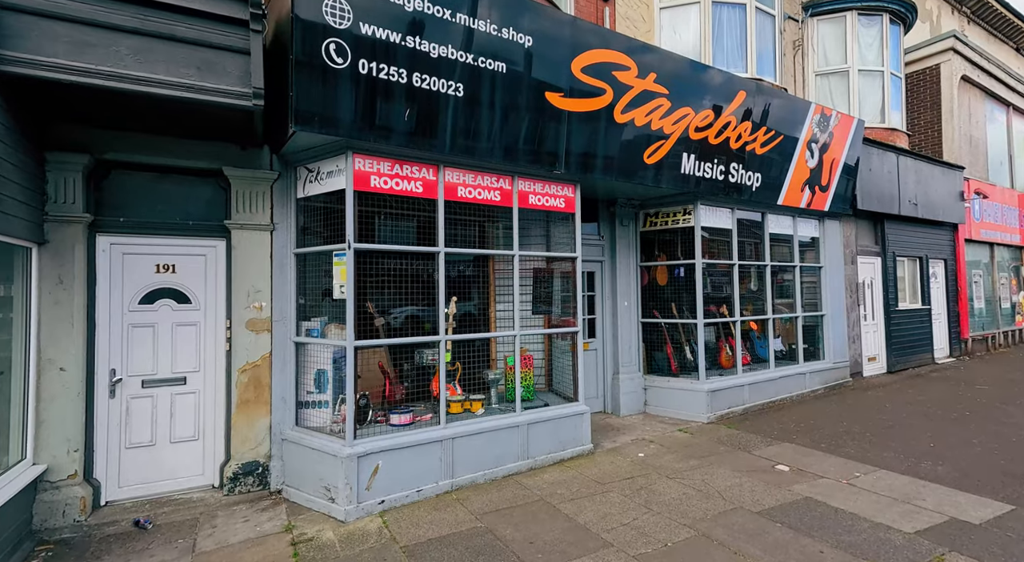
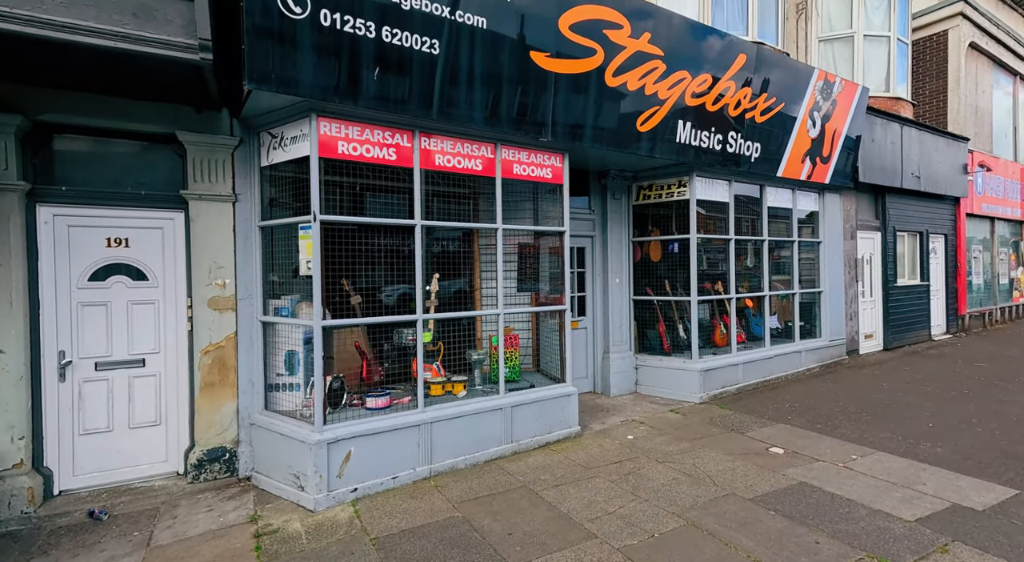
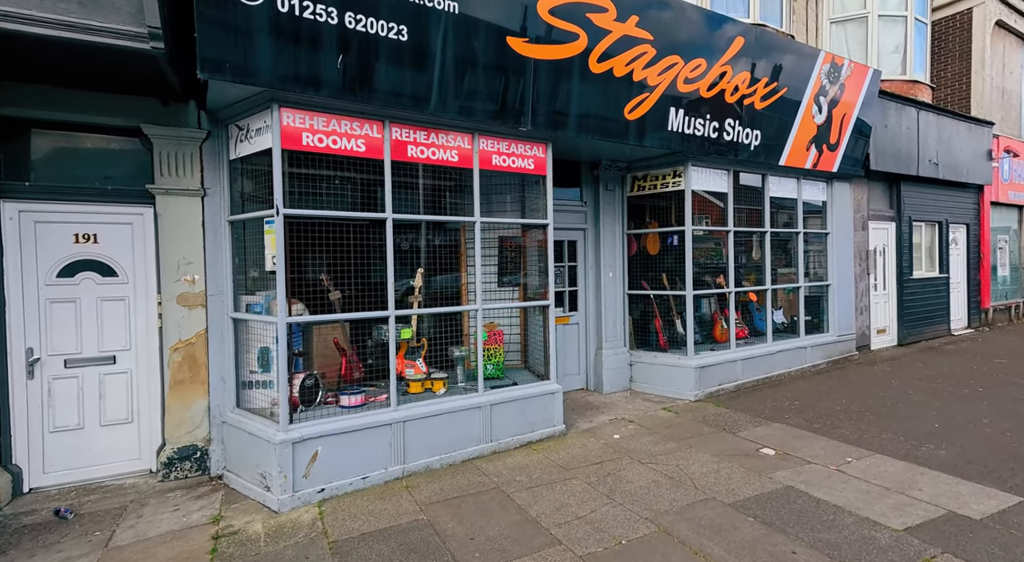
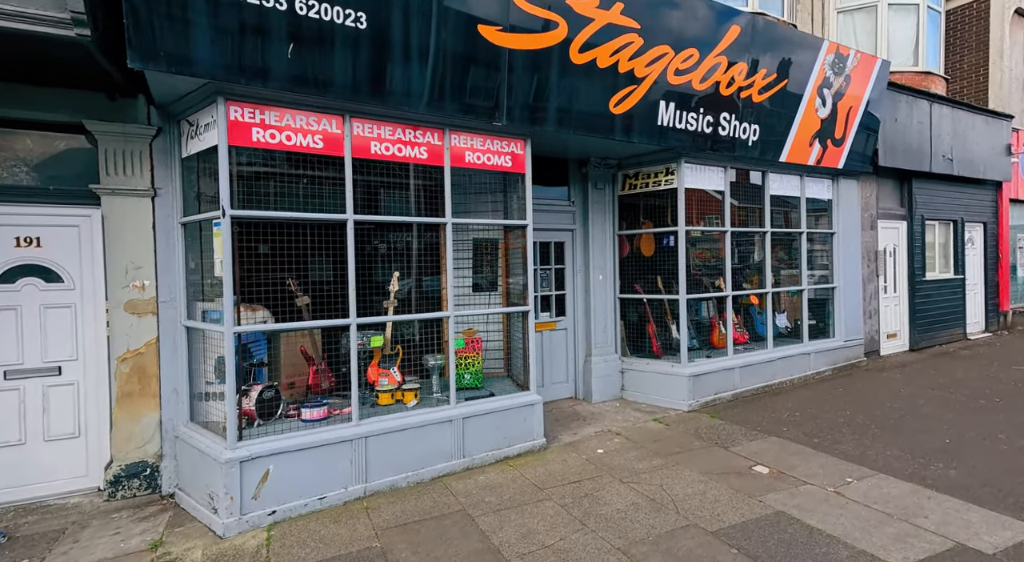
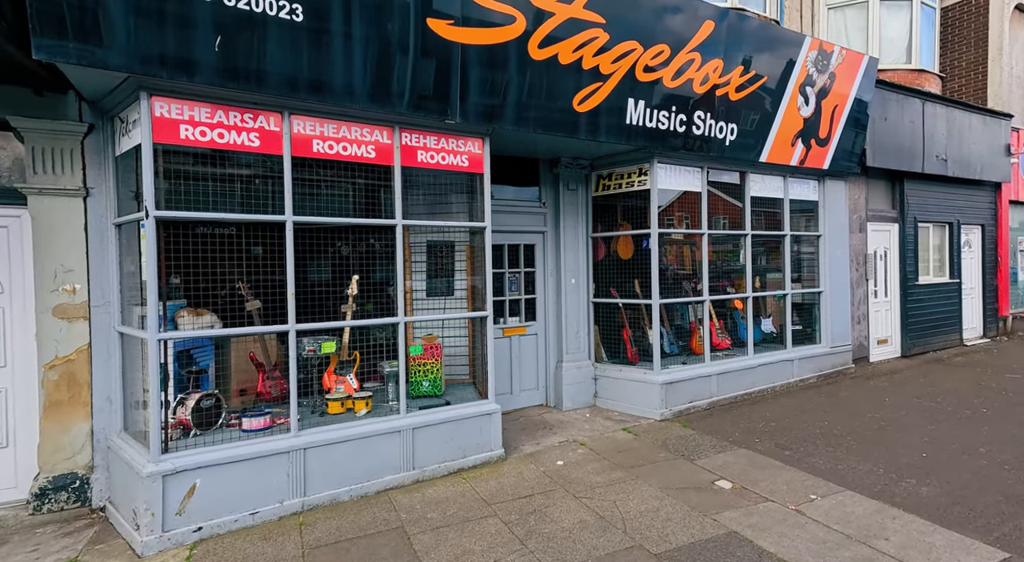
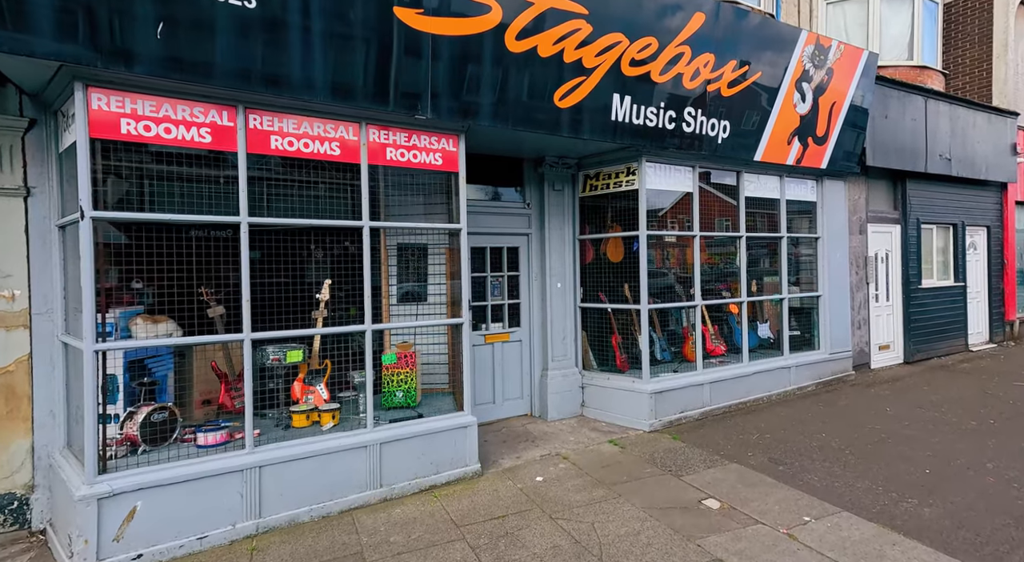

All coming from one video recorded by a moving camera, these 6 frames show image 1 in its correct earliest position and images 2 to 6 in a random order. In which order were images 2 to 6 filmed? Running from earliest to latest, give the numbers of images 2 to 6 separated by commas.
2, 3, 4, 5, 6
